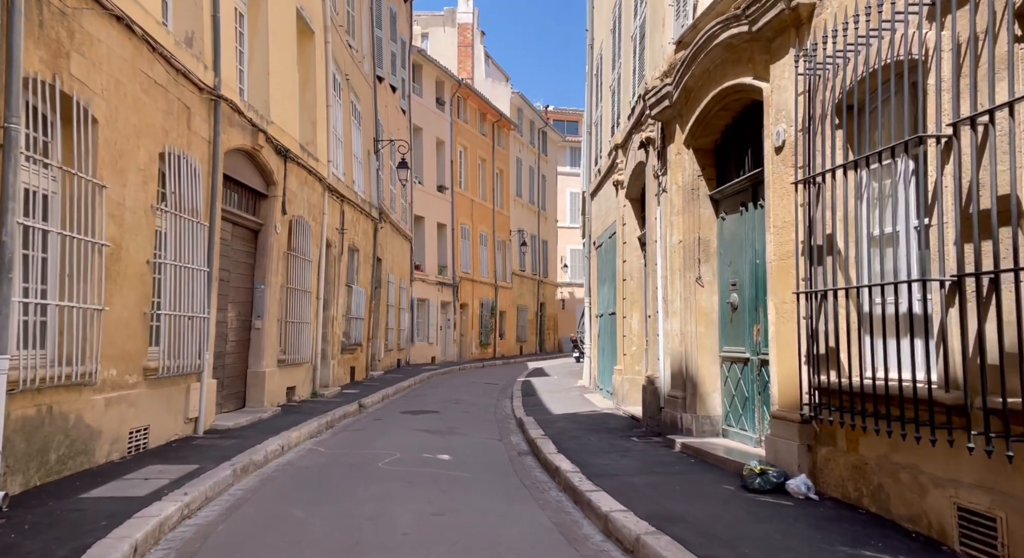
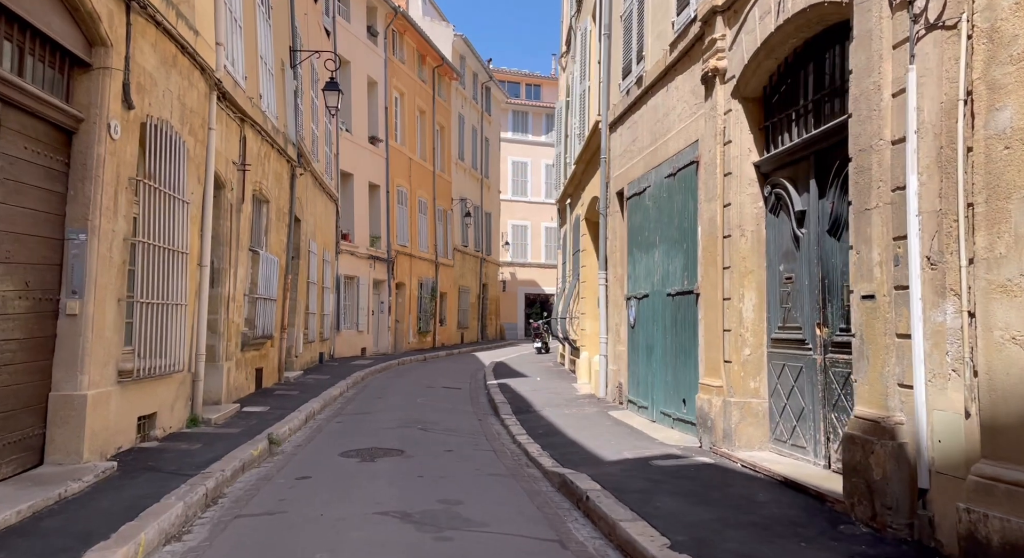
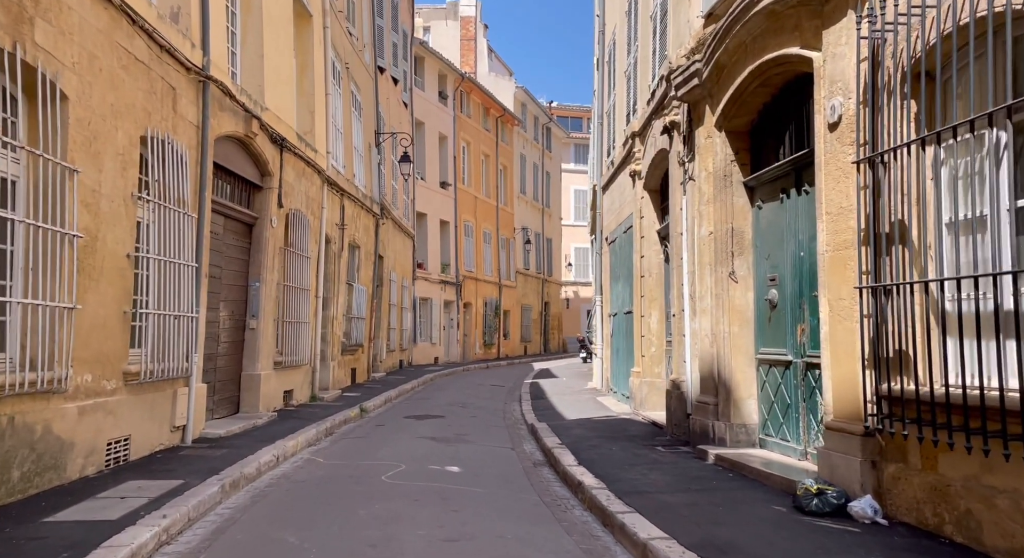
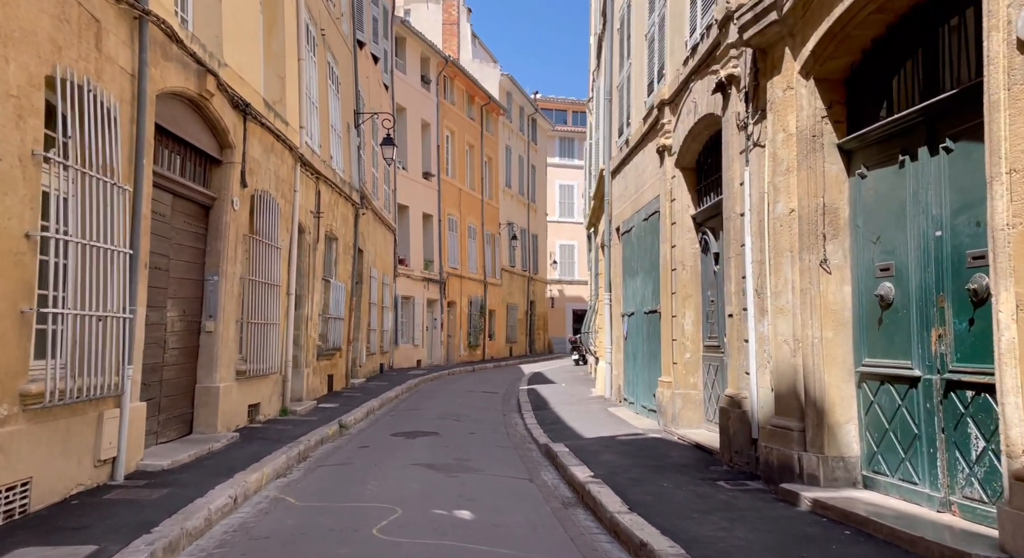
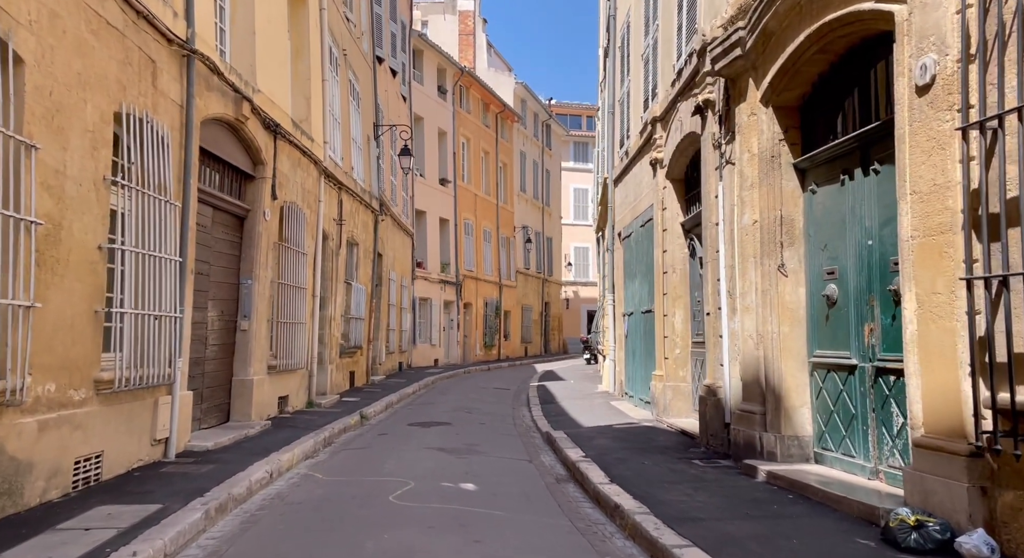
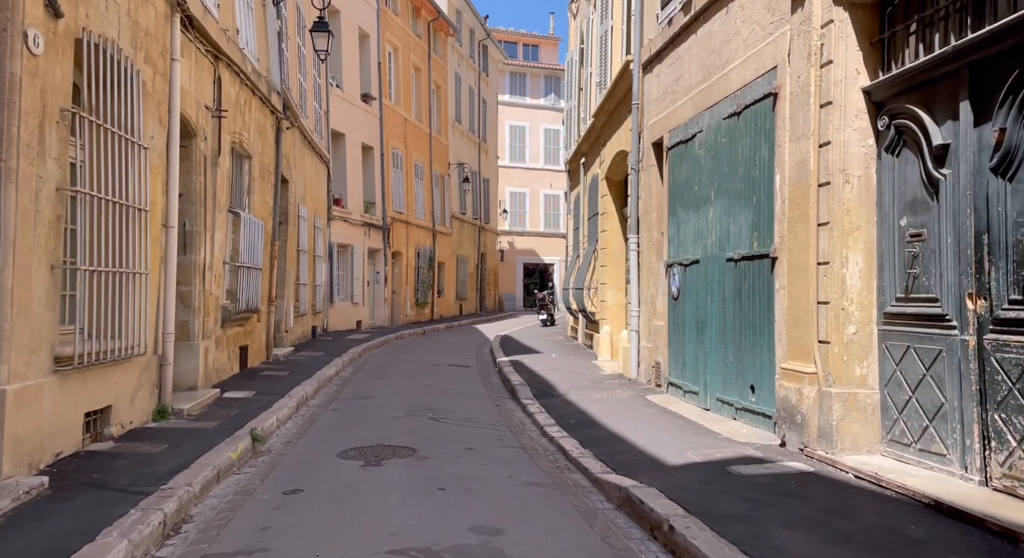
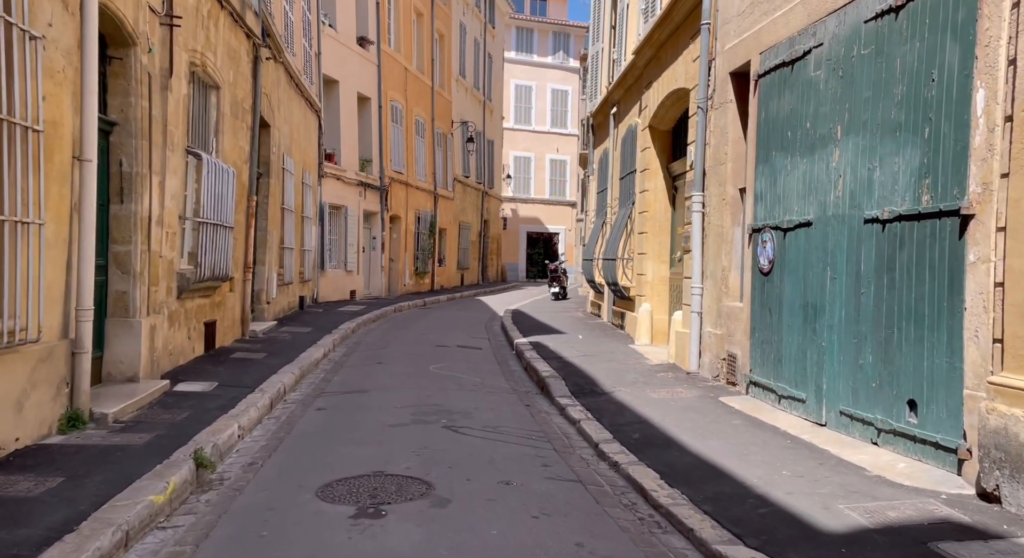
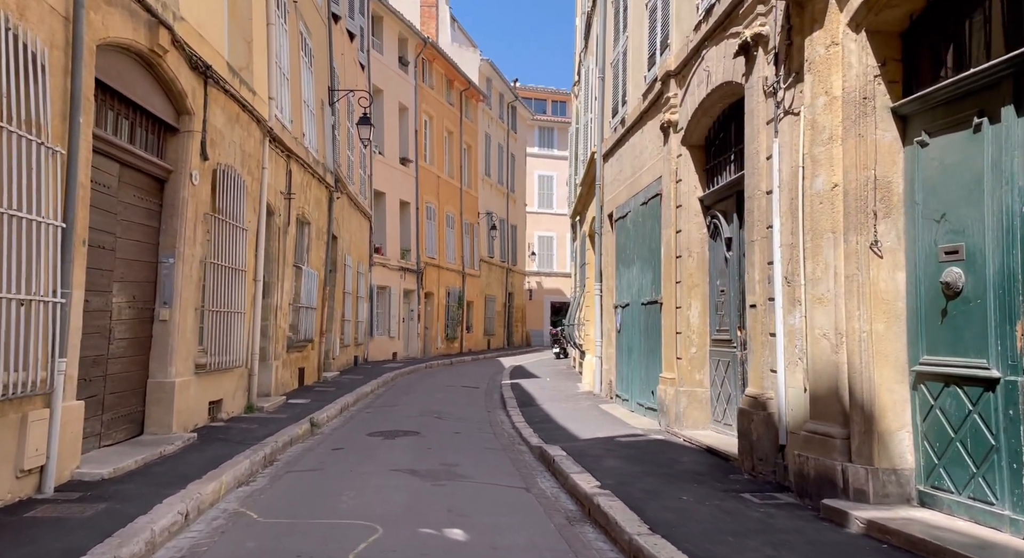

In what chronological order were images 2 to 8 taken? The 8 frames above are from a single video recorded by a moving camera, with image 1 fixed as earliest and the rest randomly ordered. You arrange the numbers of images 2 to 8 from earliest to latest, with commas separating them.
3, 5, 4, 8, 2, 6, 7
